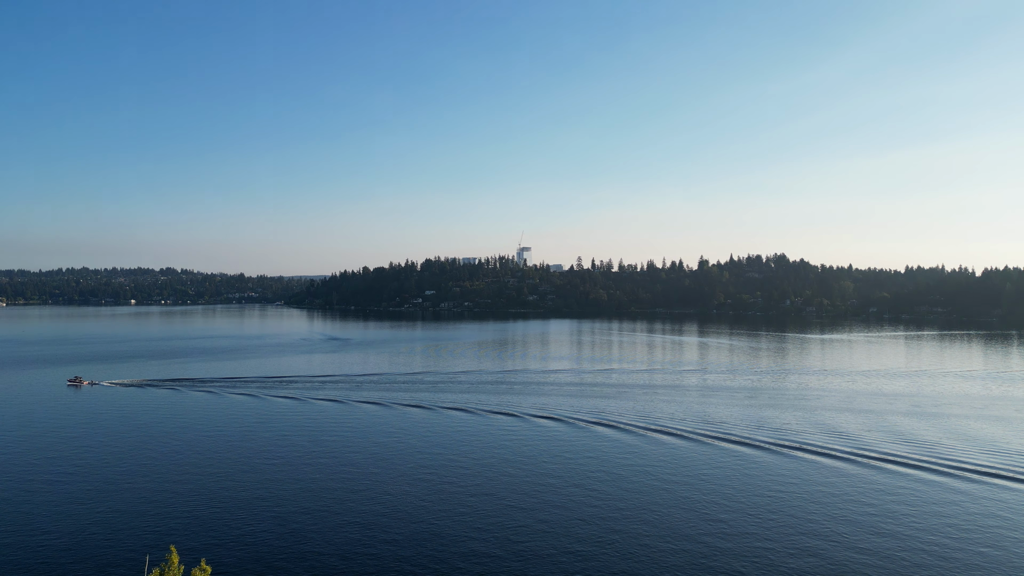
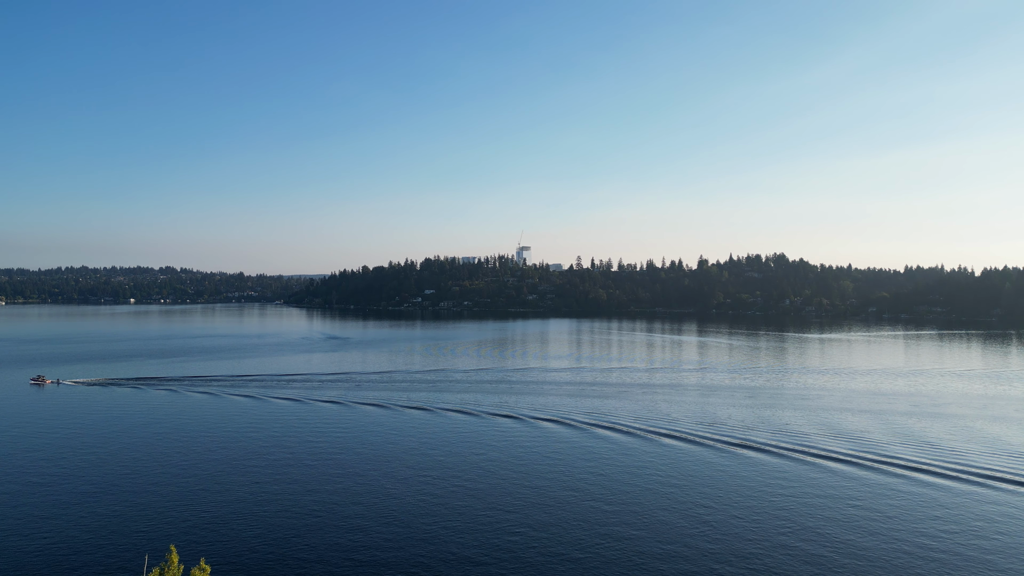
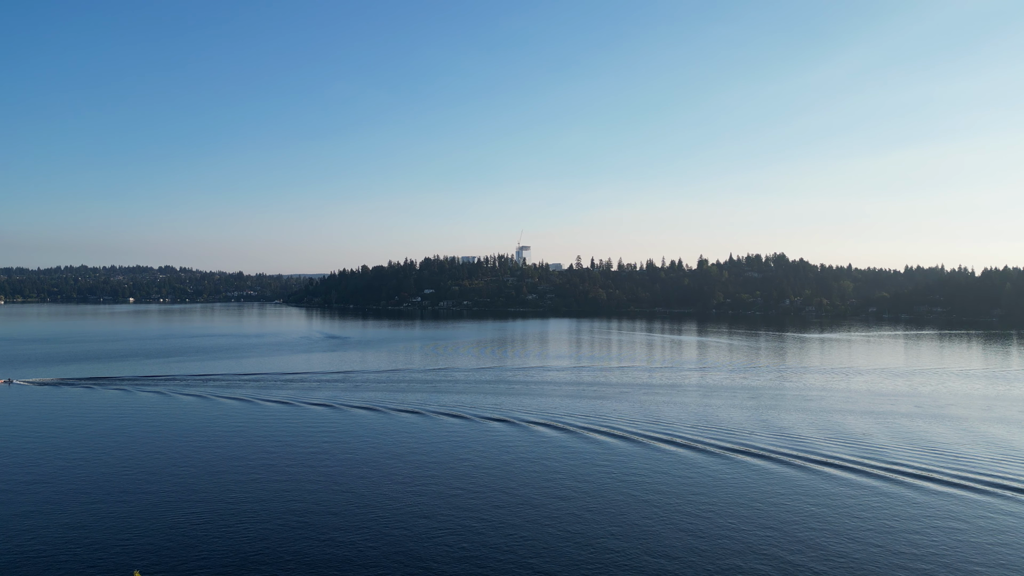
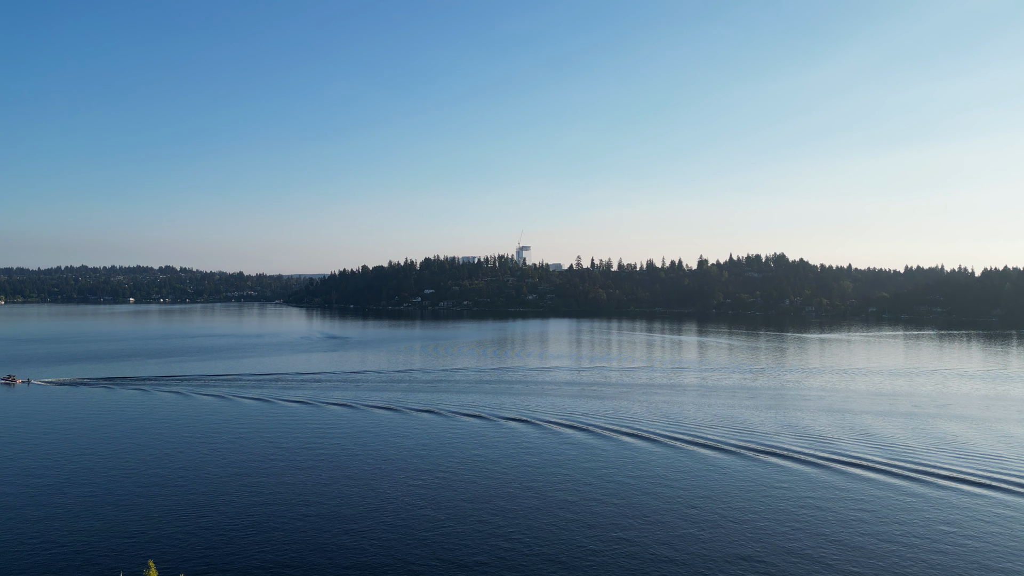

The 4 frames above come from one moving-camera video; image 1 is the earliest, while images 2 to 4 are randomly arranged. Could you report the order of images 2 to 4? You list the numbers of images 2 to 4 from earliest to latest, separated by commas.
2, 4, 3
